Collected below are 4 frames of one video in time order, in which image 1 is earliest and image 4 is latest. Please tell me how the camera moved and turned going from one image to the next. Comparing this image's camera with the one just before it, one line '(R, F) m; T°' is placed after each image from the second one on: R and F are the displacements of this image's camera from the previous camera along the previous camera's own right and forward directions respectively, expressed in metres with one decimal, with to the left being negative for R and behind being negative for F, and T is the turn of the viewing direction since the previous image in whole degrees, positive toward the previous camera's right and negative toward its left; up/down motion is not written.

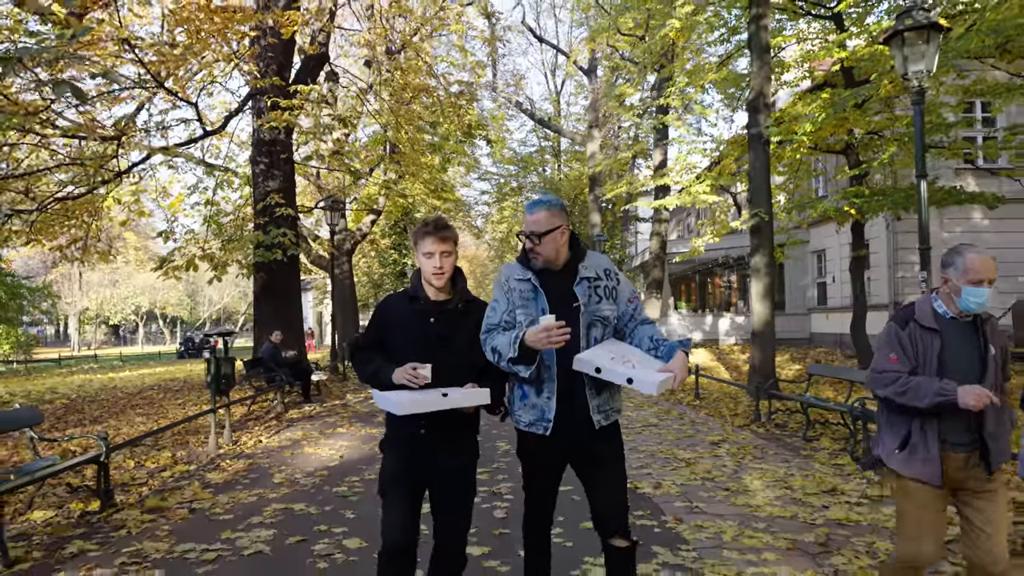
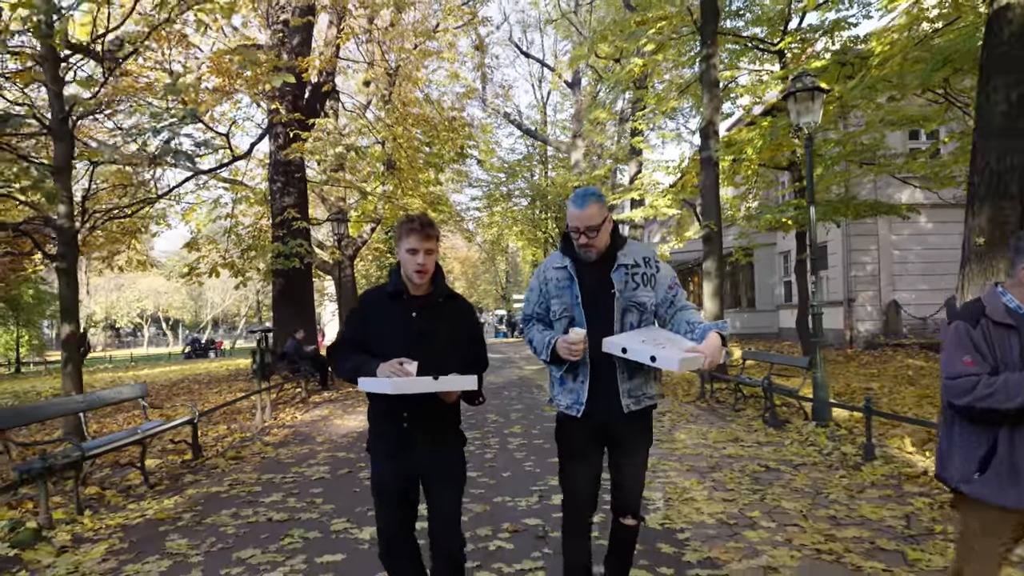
(+0.1, -1.8) m; +1°
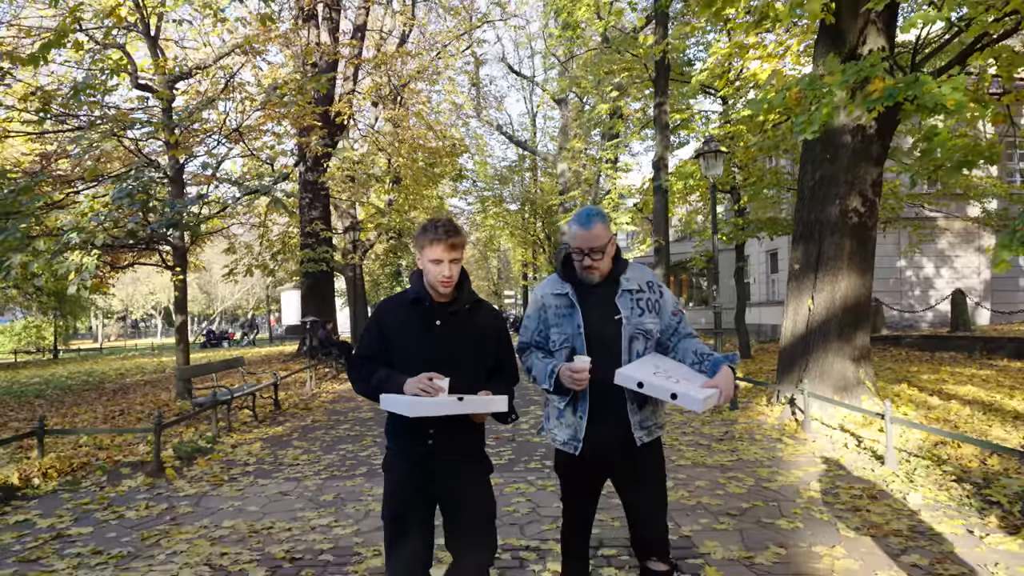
(+0.1, -3.0) m; +1°
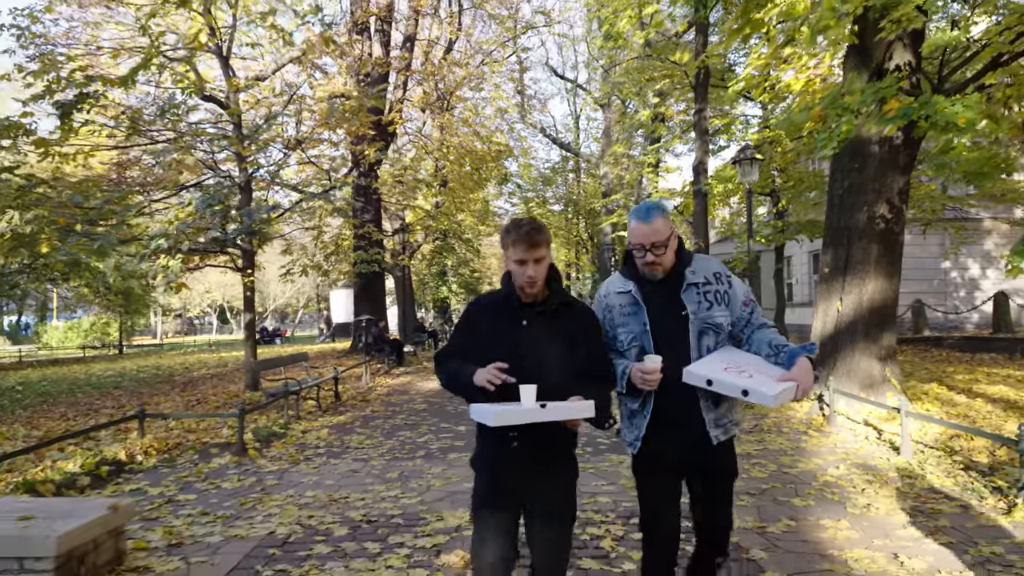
(0.0, -0.6) m; -3°
